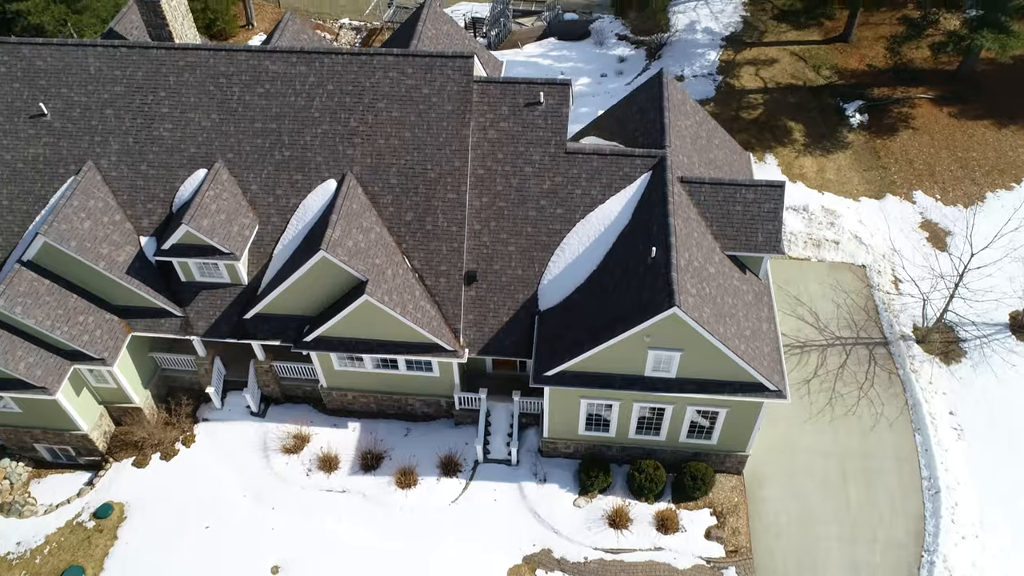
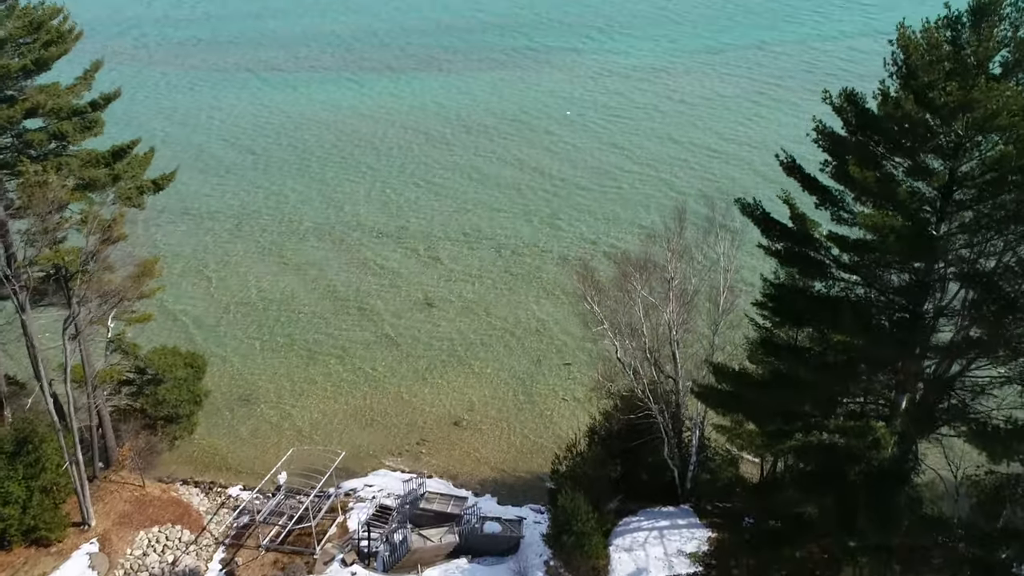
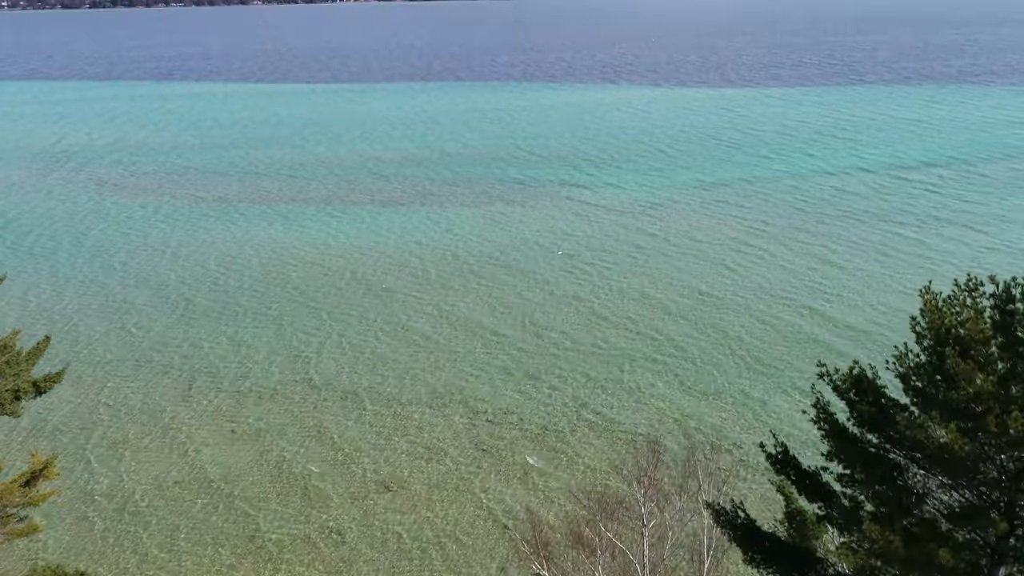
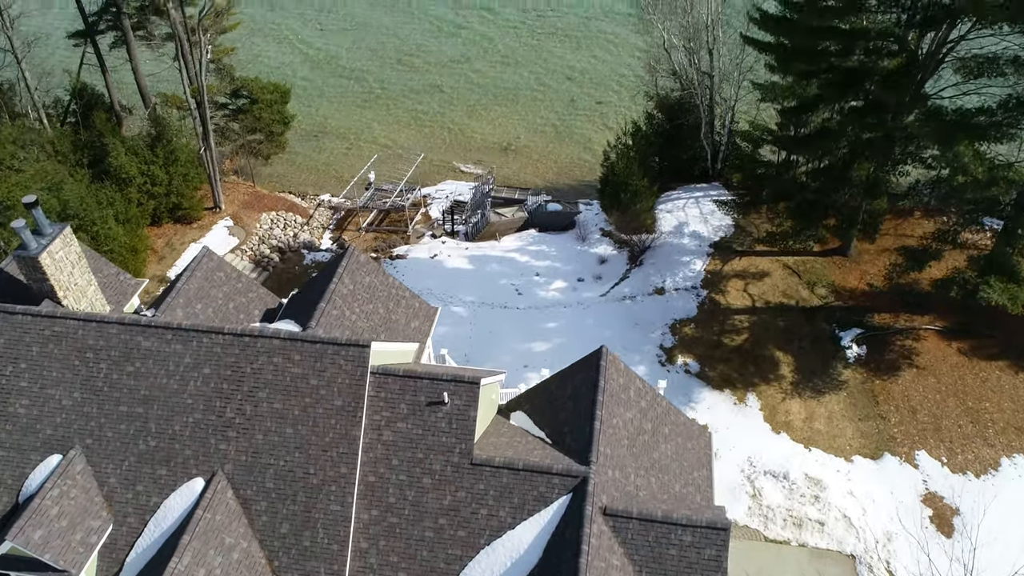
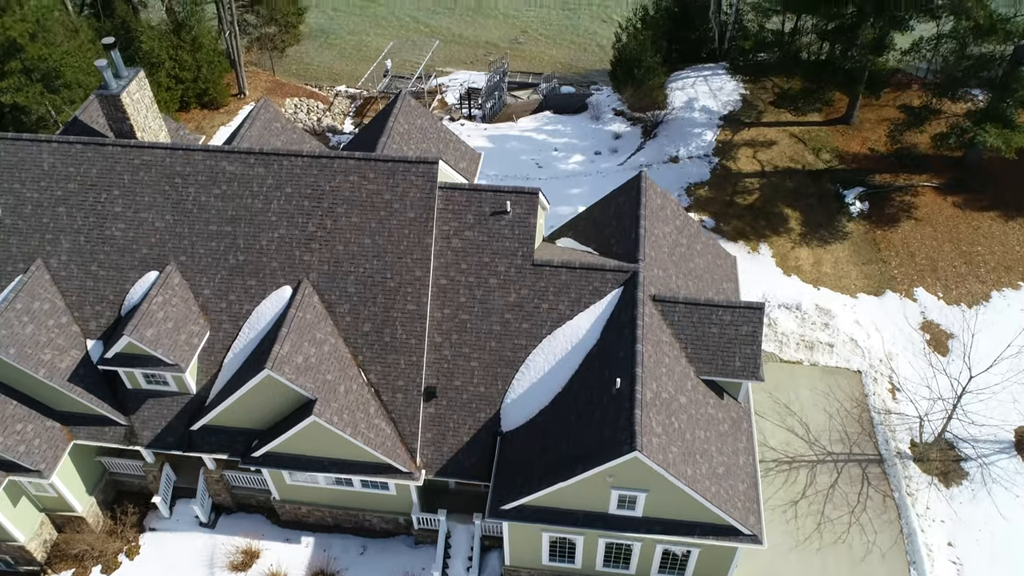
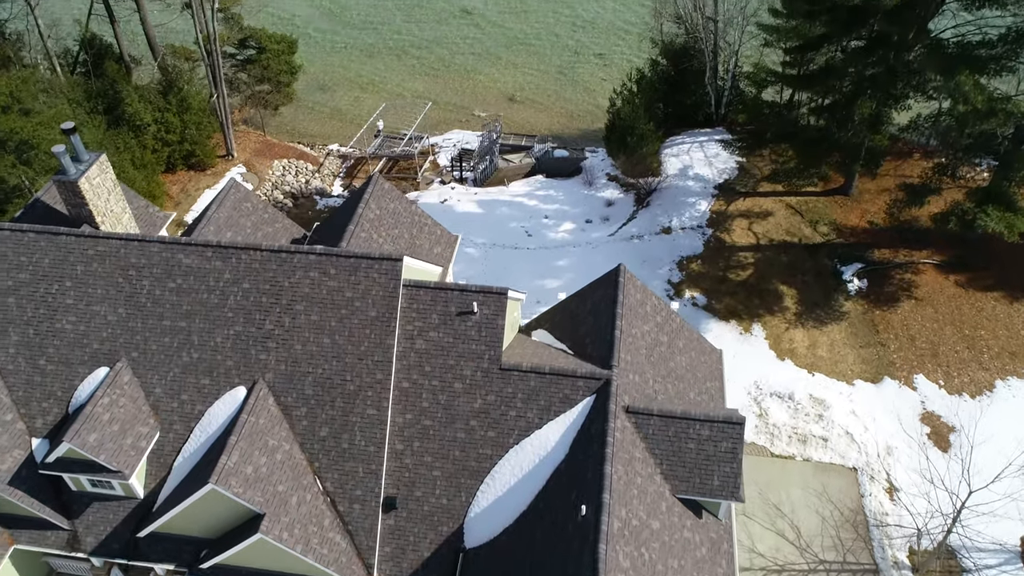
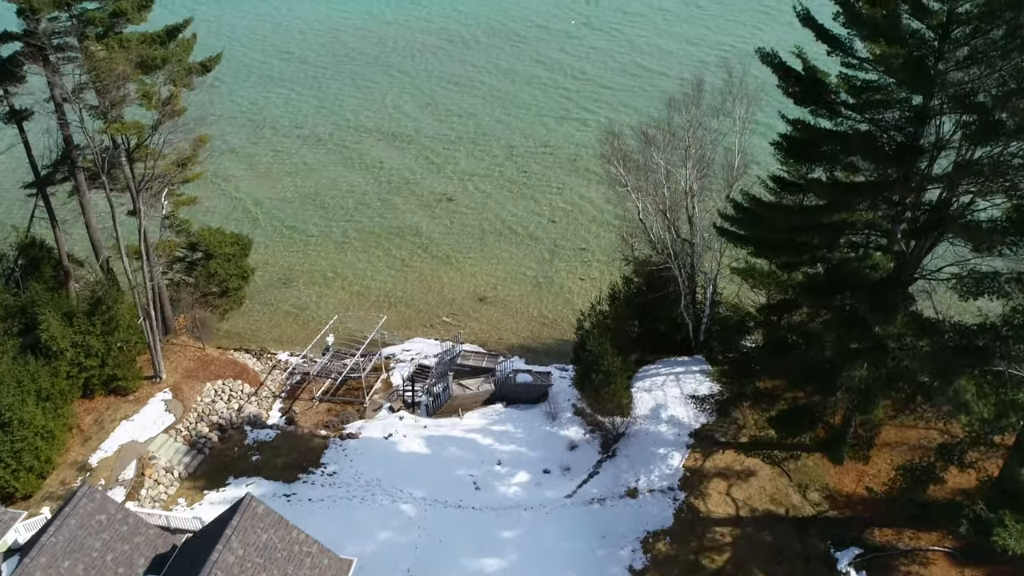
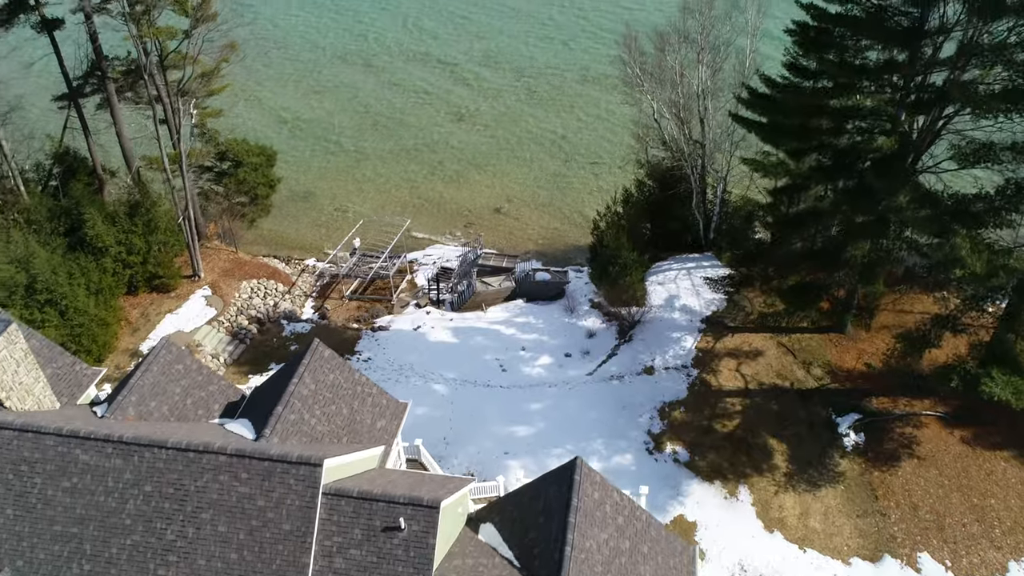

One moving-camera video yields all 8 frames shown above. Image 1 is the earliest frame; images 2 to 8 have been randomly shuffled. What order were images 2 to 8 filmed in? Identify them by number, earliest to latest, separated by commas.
5, 6, 4, 8, 7, 2, 3
